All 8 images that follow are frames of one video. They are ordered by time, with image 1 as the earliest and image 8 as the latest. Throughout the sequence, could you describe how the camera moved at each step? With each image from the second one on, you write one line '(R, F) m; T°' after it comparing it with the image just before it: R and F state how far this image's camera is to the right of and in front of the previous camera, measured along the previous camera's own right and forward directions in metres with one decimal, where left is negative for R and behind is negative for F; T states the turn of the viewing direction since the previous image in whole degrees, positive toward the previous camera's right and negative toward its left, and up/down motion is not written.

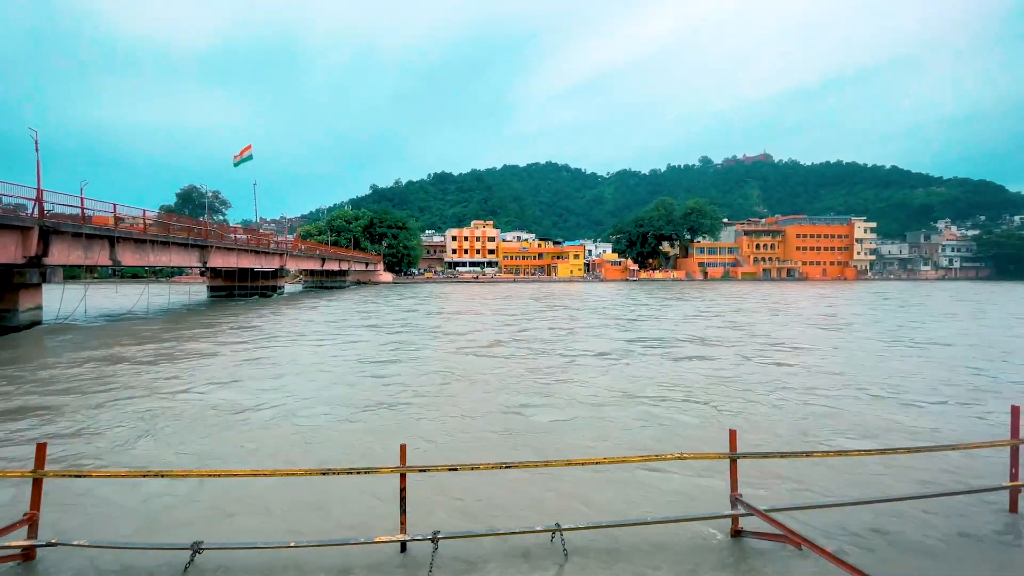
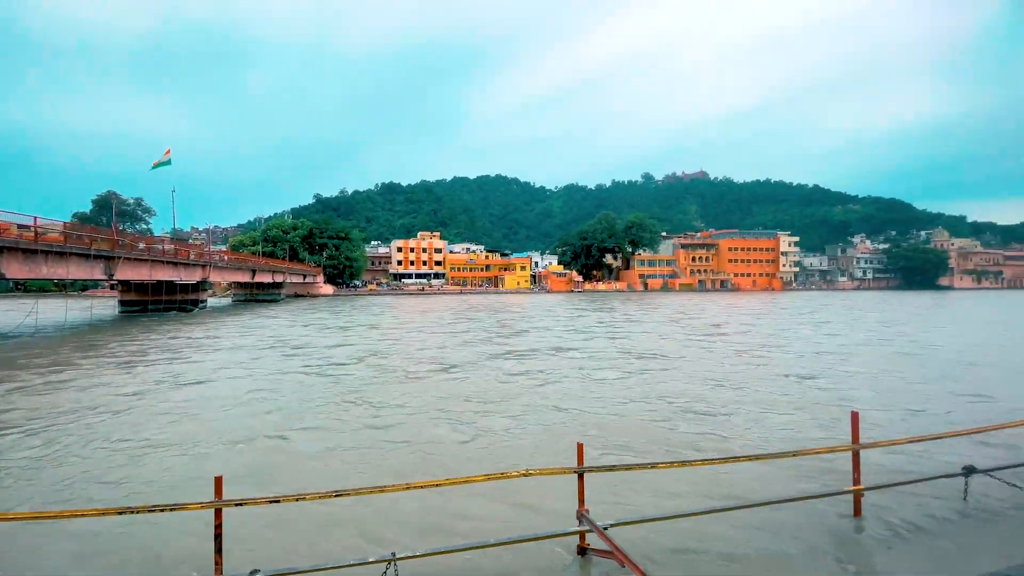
(+1.6, +0.2) m; +6°
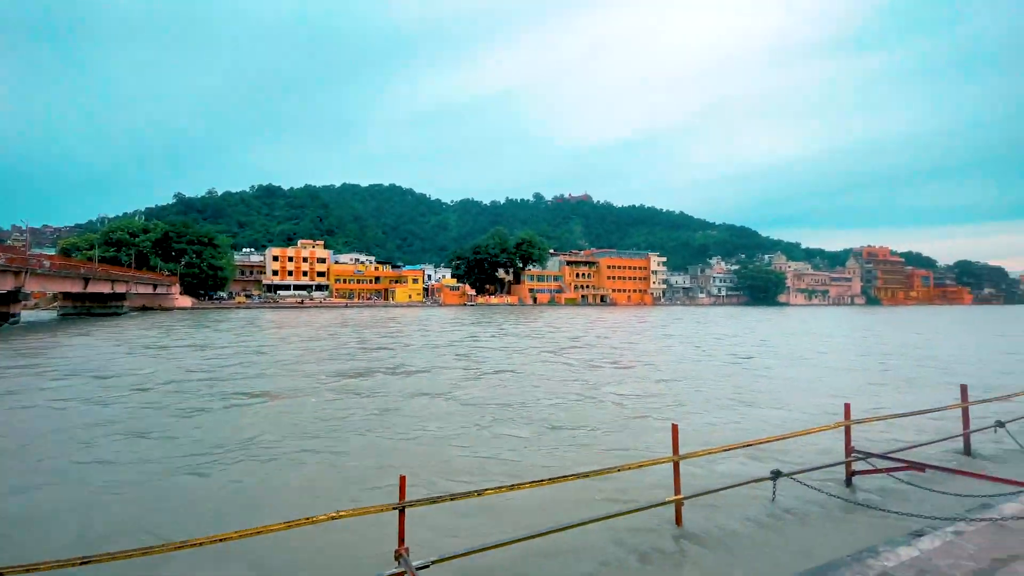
(+1.0, +0.4) m; +13°
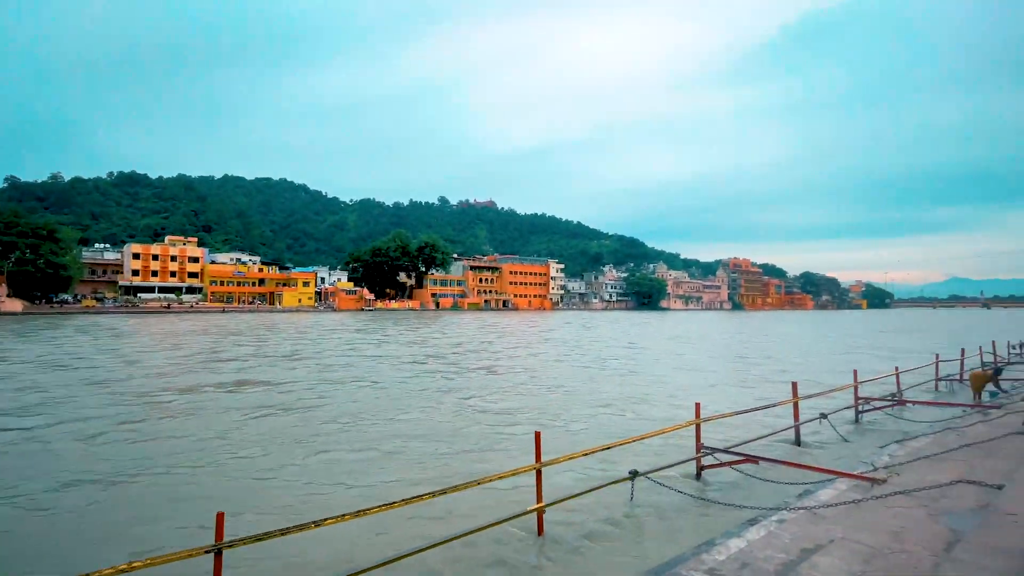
(+0.7, +0.4) m; +12°
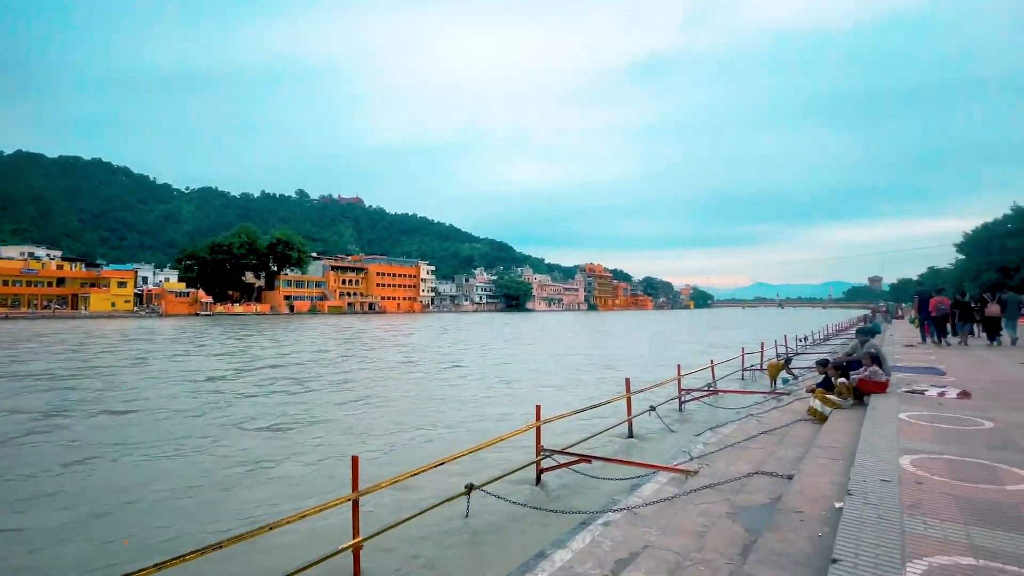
(+0.7, +0.7) m; +16°
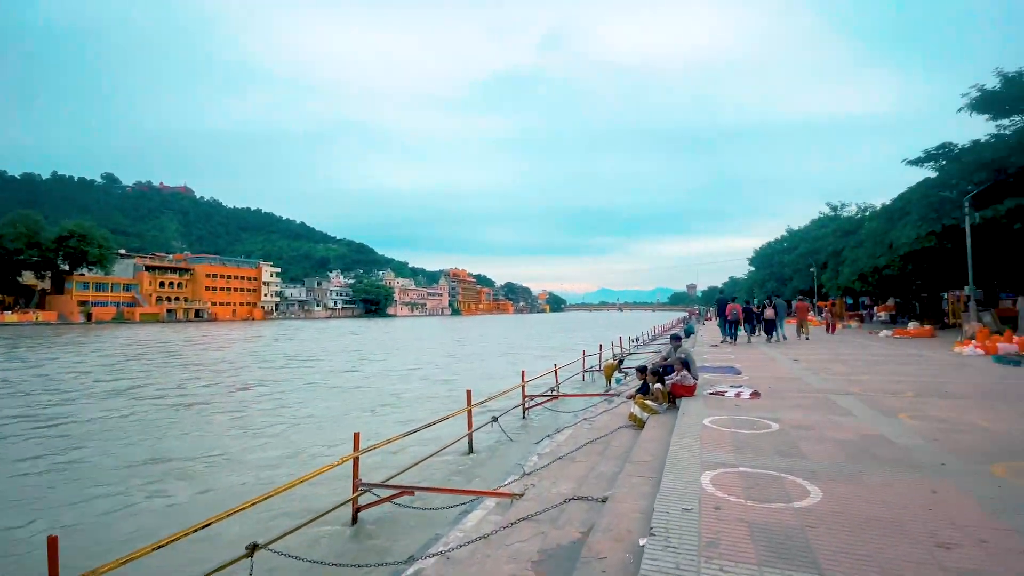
(+0.7, +0.8) m; +17°
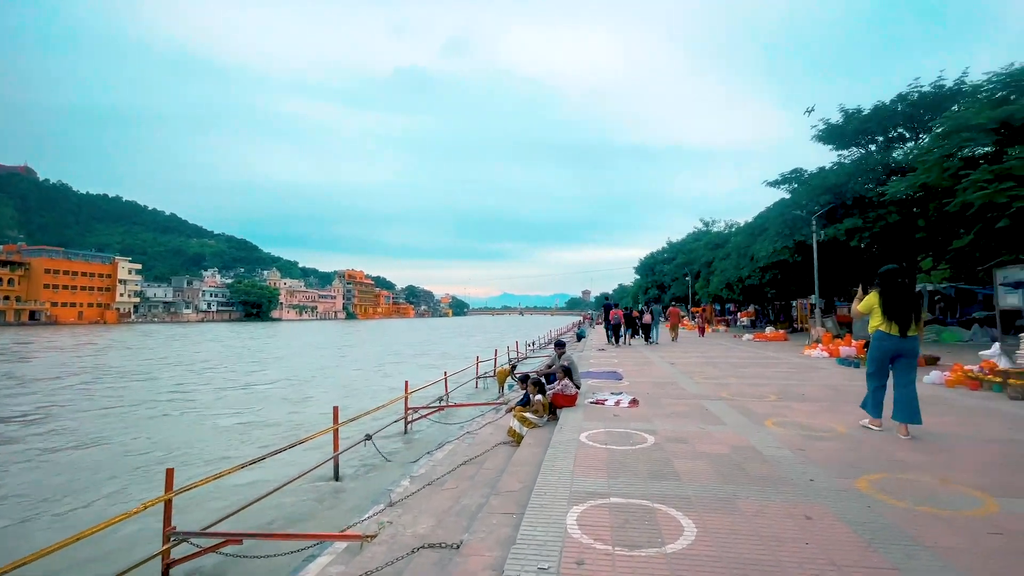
(+0.5, +0.8) m; +12°
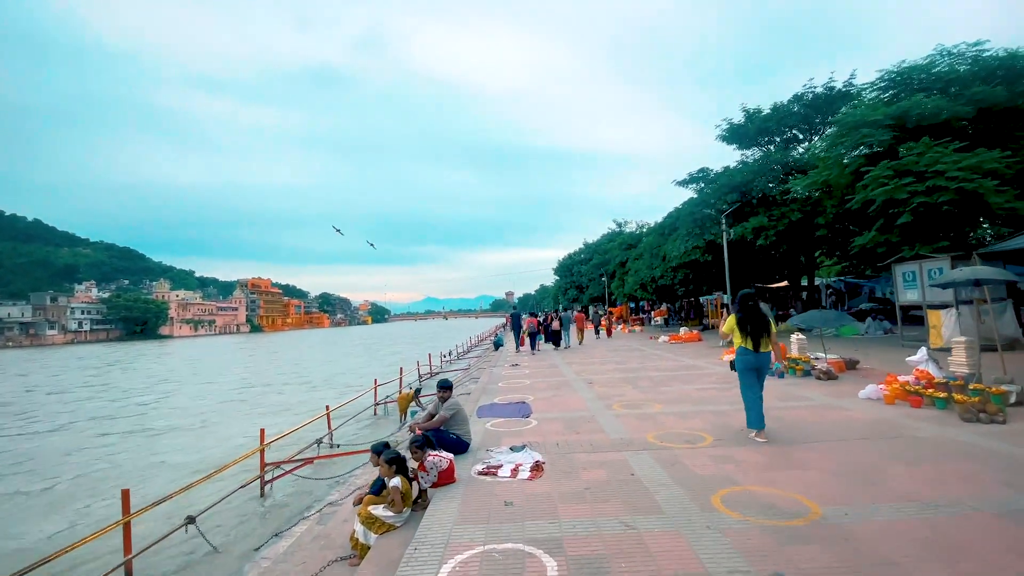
(+0.9, +2.2) m; +9°
